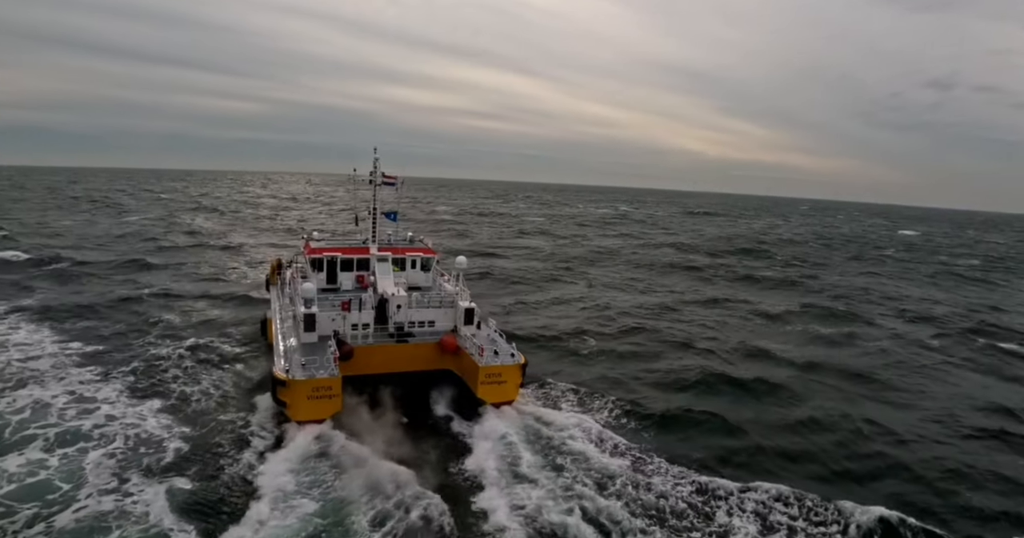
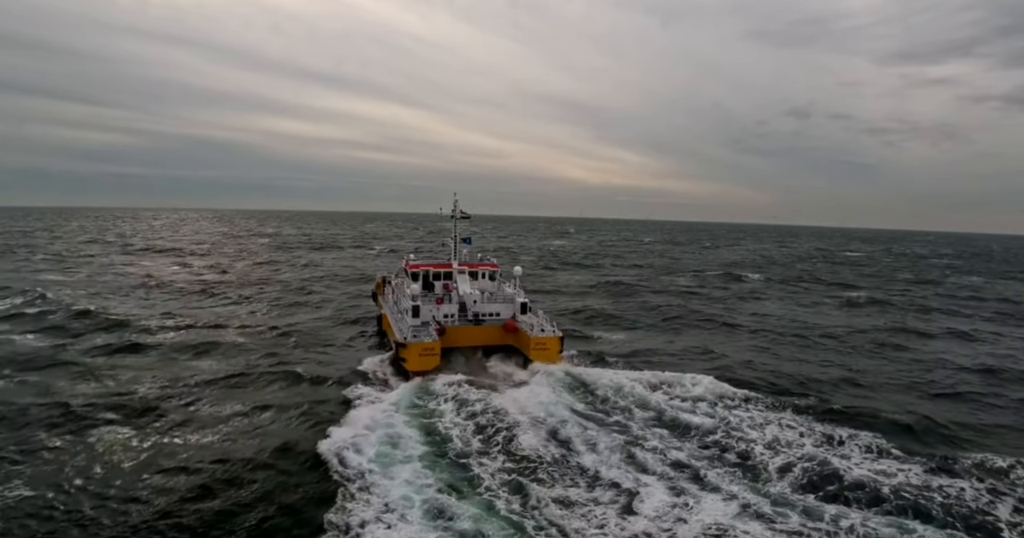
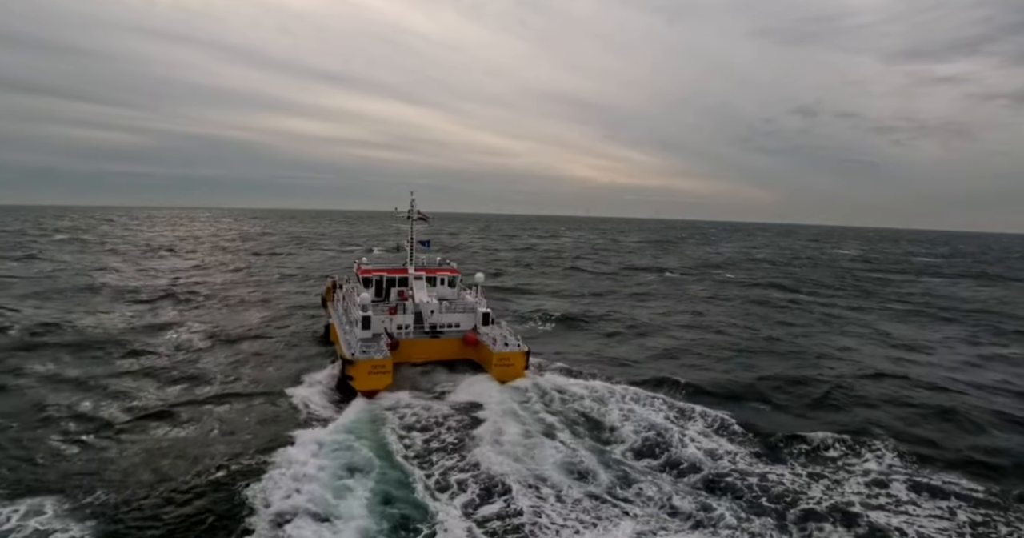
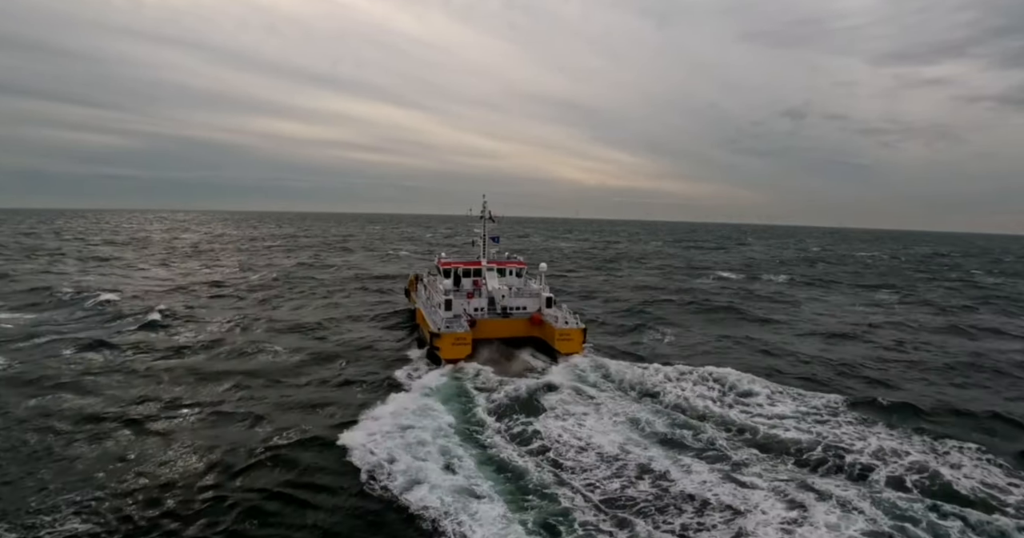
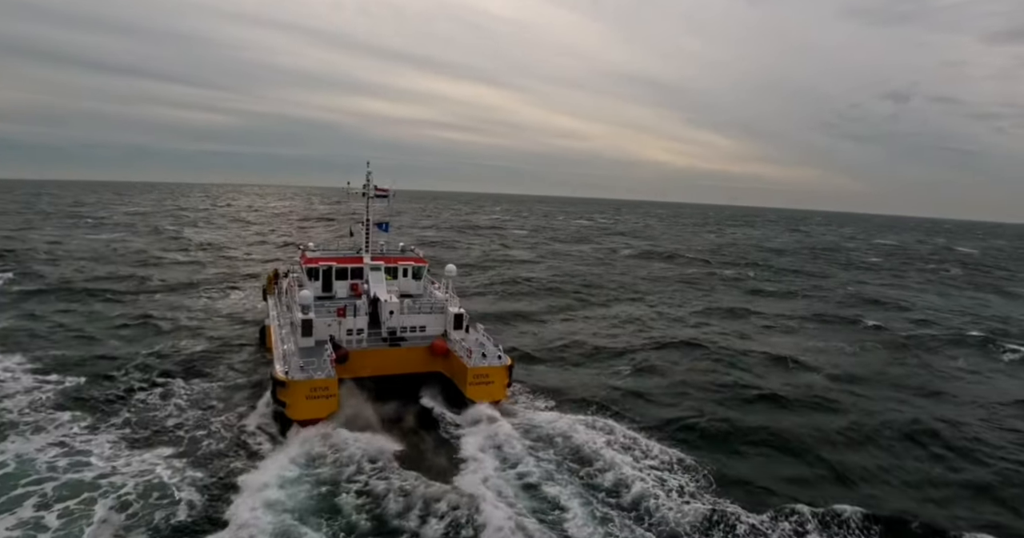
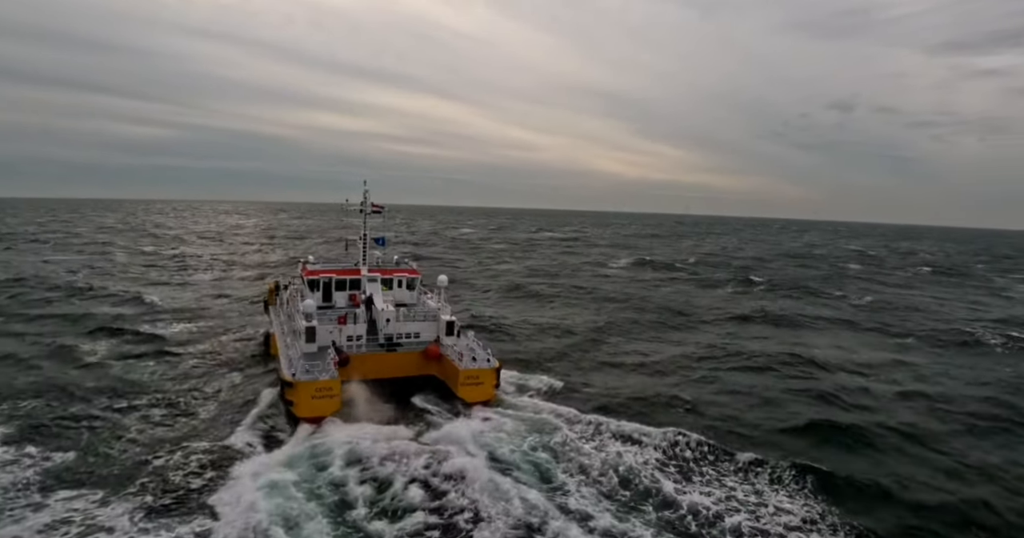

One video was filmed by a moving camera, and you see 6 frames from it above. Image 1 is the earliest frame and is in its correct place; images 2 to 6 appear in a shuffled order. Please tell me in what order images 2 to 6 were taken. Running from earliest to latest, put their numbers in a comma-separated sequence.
5, 6, 3, 2, 4
